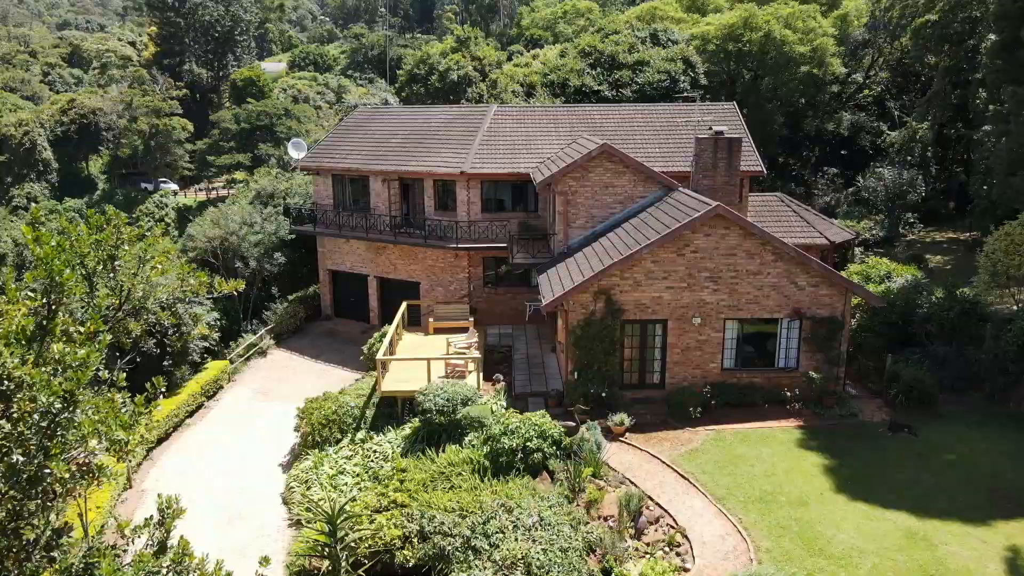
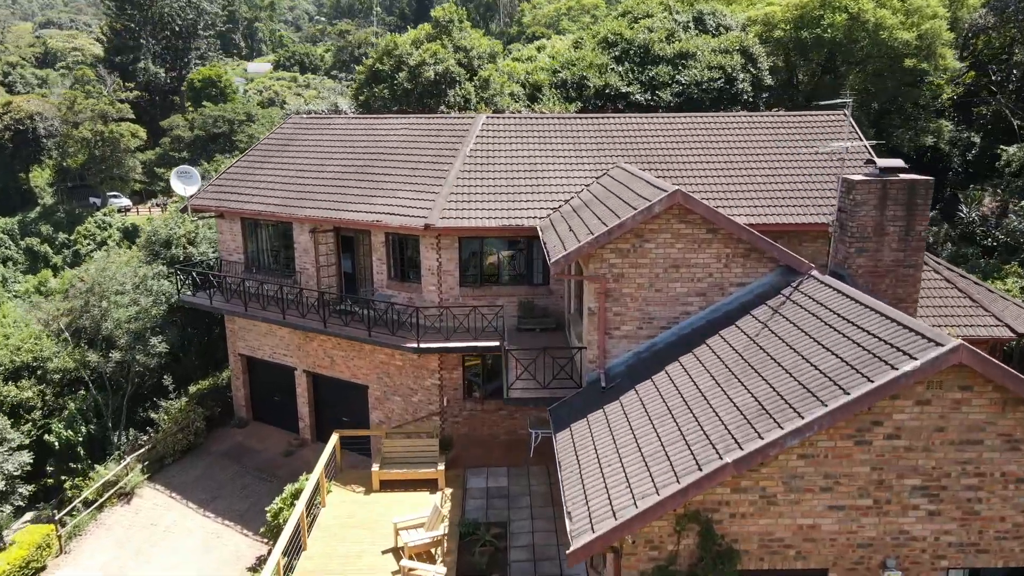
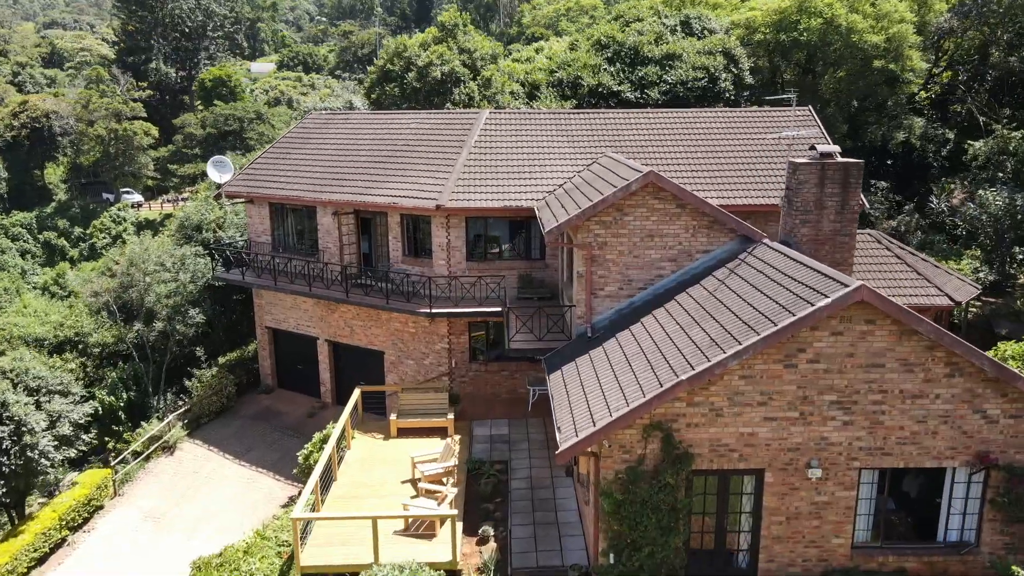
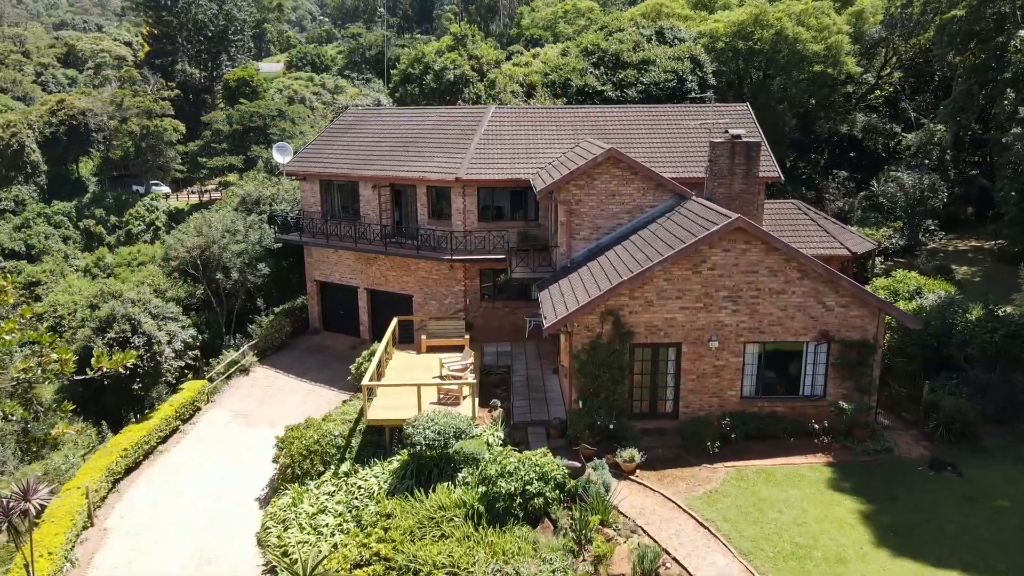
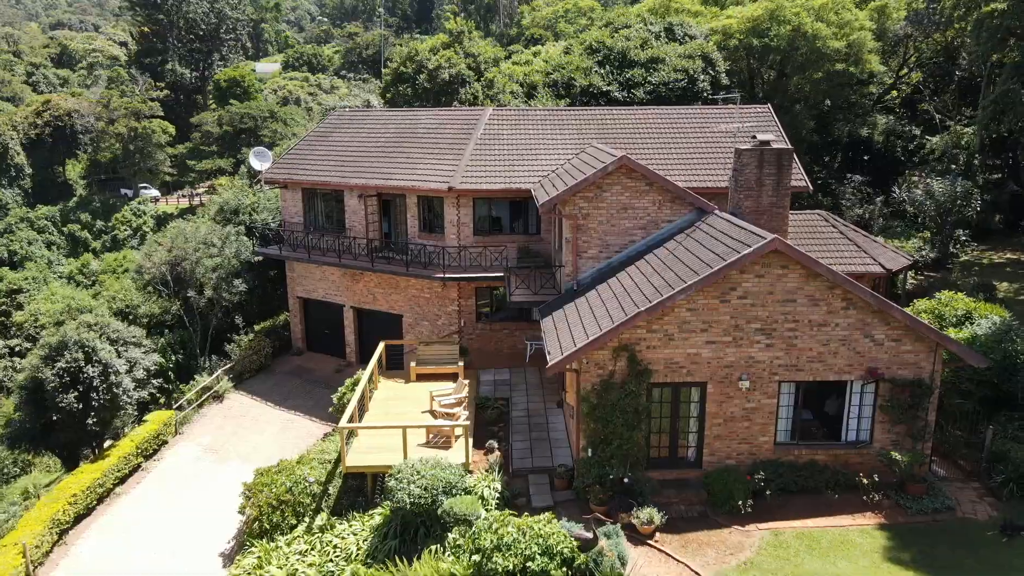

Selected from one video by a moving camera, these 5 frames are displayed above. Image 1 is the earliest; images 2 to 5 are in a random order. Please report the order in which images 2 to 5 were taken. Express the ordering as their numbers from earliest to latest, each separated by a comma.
4, 5, 3, 2
